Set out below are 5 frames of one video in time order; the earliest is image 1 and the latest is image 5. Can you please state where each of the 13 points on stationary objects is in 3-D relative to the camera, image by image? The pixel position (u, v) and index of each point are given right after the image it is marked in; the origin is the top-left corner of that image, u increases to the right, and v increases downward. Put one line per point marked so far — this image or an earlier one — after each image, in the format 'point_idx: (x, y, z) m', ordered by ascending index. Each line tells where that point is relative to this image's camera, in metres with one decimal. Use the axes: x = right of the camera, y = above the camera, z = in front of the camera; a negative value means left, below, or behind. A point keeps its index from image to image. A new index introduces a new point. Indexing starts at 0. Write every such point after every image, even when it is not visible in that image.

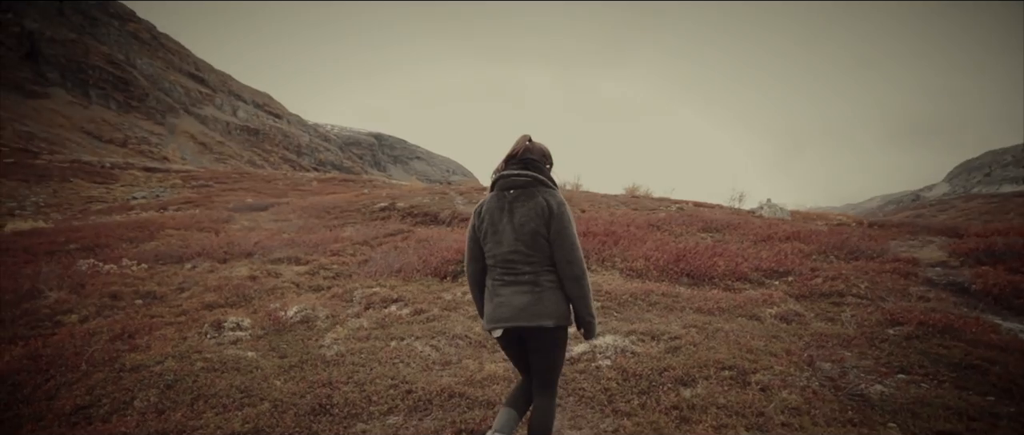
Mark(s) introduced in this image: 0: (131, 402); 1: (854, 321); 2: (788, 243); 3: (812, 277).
0: (-5.2, -2.4, +7.2) m
1: (+6.3, -1.9, +9.8) m
2: (+8.3, -0.8, +16.1) m
3: (+6.9, -1.4, +12.3) m
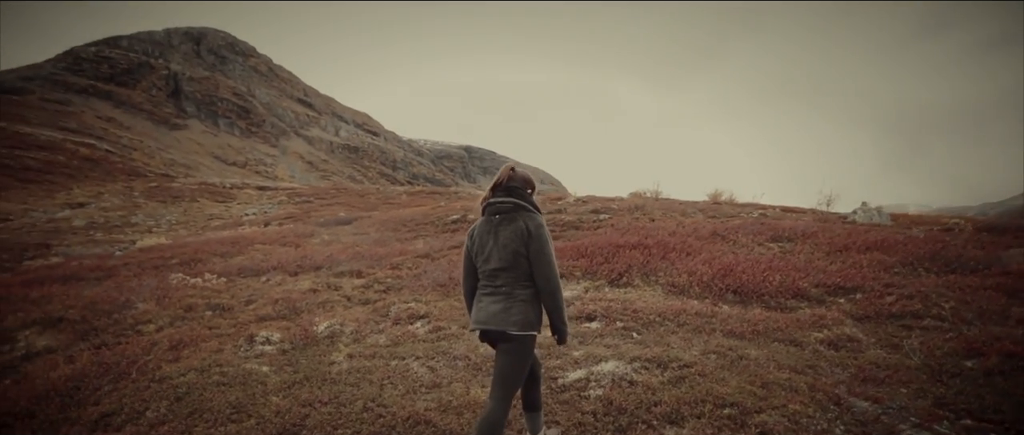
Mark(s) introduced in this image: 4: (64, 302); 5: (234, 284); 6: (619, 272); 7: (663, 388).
0: (-5.3, -2.8, +7.7) m
1: (+6.4, -2.0, +8.3) m
2: (+9.4, -1.0, +14.2) m
3: (+7.4, -1.6, +10.7) m
4: (-13.4, -2.5, +16.2) m
5: (-9.7, -2.3, +18.7) m
6: (+2.7, -1.4, +13.4) m
7: (+1.9, -2.1, +6.7) m
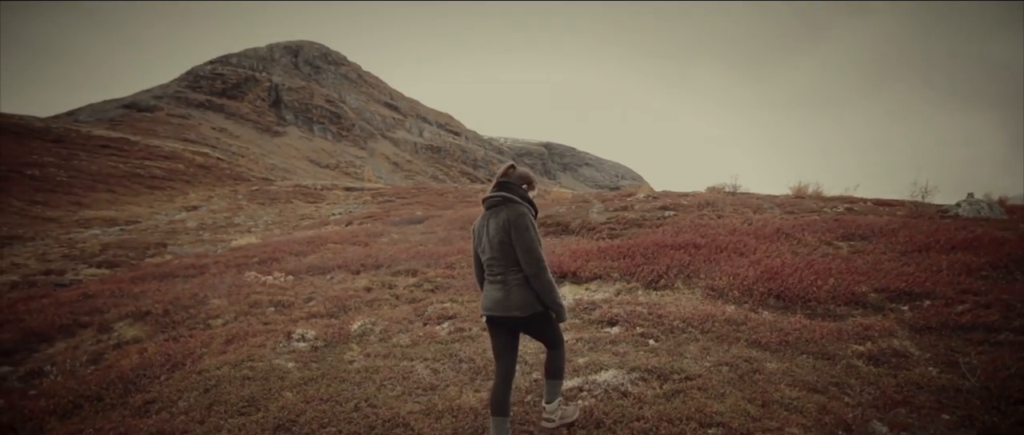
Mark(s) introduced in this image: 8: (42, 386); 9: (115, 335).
0: (-5.3, -2.9, +8.4) m
1: (+6.3, -2.0, +7.2) m
2: (+10.3, -0.9, +12.5) m
3: (+7.8, -1.5, +9.4) m
4: (-12.0, -2.7, +18.1) m
5: (-7.9, -2.4, +19.9) m
6: (+3.5, -1.3, +12.8) m
7: (+1.6, -2.2, +6.3) m
8: (-9.9, -3.5, +11.3) m
9: (-10.8, -3.2, +14.6) m
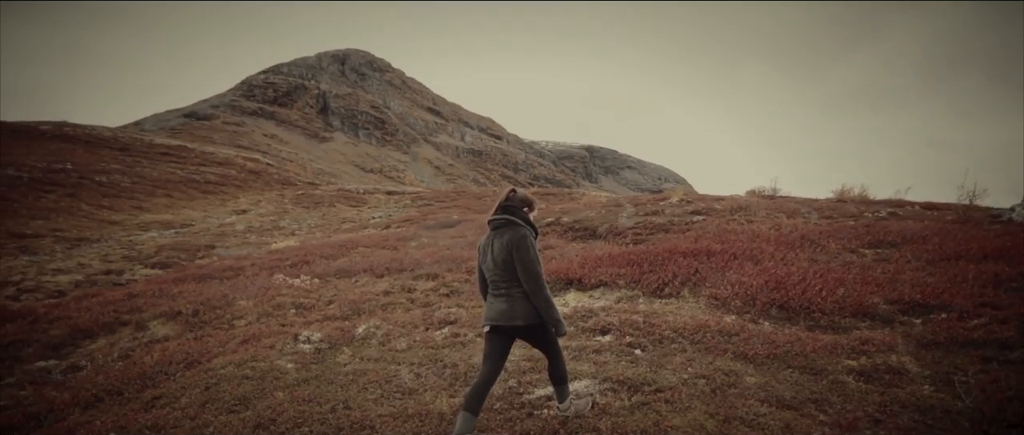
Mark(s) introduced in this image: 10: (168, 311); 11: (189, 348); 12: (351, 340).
0: (-5.5, -3.0, +8.9) m
1: (+6.0, -2.1, +6.8) m
2: (+10.3, -1.0, +11.7) m
3: (+7.6, -1.7, +8.8) m
4: (-11.4, -2.8, +19.1) m
5: (-7.2, -2.6, +20.6) m
6: (+3.6, -1.5, +12.6) m
7: (+1.2, -2.3, +6.3) m
8: (-9.9, -3.7, +12.1) m
9: (-10.6, -3.4, +15.6) m
10: (-11.3, -3.1, +17.6) m
11: (-7.7, -3.1, +12.8) m
12: (-3.4, -2.6, +11.4) m
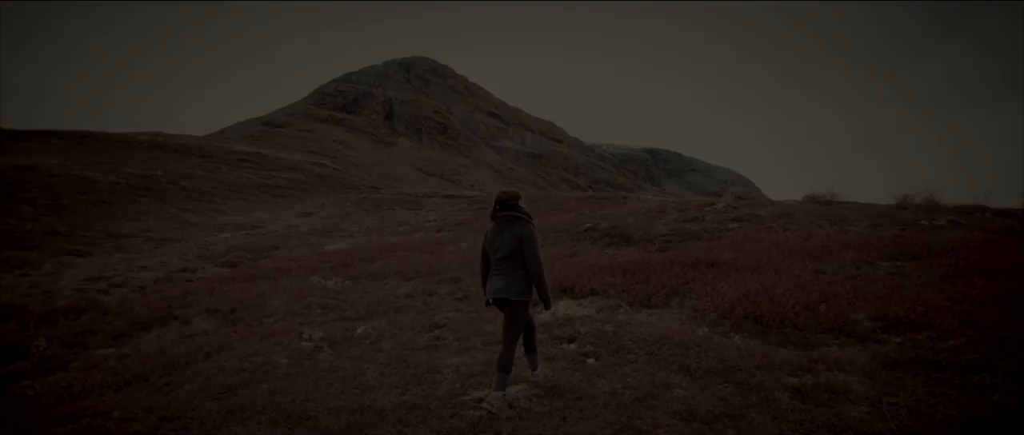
0: (-6.2, -3.2, +10.1) m
1: (+5.0, -2.3, +6.5) m
2: (+9.9, -1.3, +11.0) m
3: (+6.8, -1.9, +8.4) m
4: (-10.8, -3.0, +20.9) m
5: (-6.4, -2.8, +21.9) m
6: (+3.3, -1.7, +12.6) m
7: (+0.2, -2.5, +6.6) m
8: (-10.1, -3.8, +13.8) m
9: (-10.4, -3.5, +17.3) m
10: (-10.8, -3.2, +19.4) m
11: (-7.9, -3.3, +14.2) m
12: (-3.8, -2.8, +12.3) m
